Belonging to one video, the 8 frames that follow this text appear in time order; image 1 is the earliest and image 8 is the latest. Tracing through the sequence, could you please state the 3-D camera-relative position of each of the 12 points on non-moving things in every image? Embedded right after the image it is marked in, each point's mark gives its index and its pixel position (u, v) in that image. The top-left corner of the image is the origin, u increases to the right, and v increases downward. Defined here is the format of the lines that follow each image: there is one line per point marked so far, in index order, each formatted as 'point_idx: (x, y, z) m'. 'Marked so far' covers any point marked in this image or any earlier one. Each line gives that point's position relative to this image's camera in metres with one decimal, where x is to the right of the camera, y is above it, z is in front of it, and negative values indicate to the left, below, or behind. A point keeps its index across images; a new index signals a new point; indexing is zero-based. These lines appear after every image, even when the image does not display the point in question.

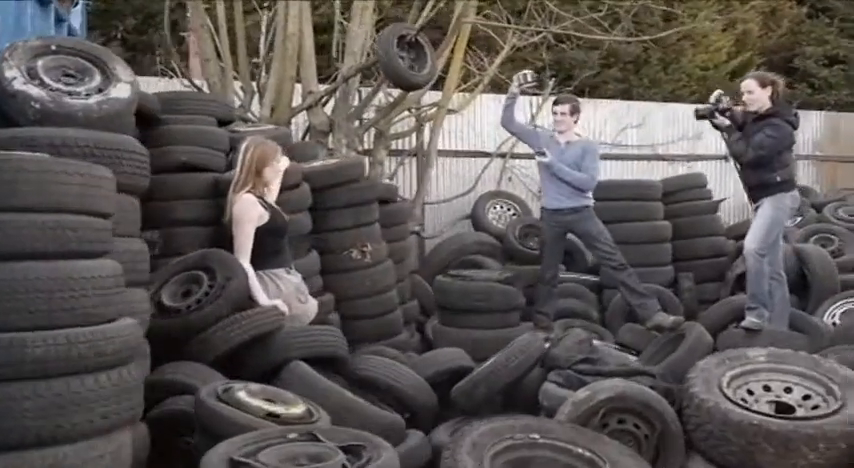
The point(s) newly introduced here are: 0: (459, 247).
0: (+0.5, -0.2, +11.0) m
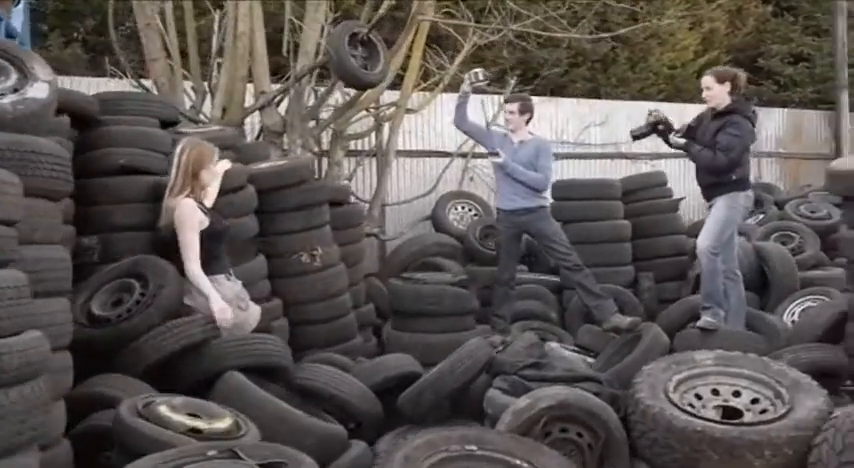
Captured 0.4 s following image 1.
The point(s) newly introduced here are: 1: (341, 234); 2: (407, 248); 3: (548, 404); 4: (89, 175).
0: (-0.1, -0.2, +10.8) m
1: (-0.9, 0.0, +8.6) m
2: (-0.3, -0.2, +10.9) m
3: (+0.7, -1.0, +4.9) m
4: (-2.9, +0.5, +7.0) m
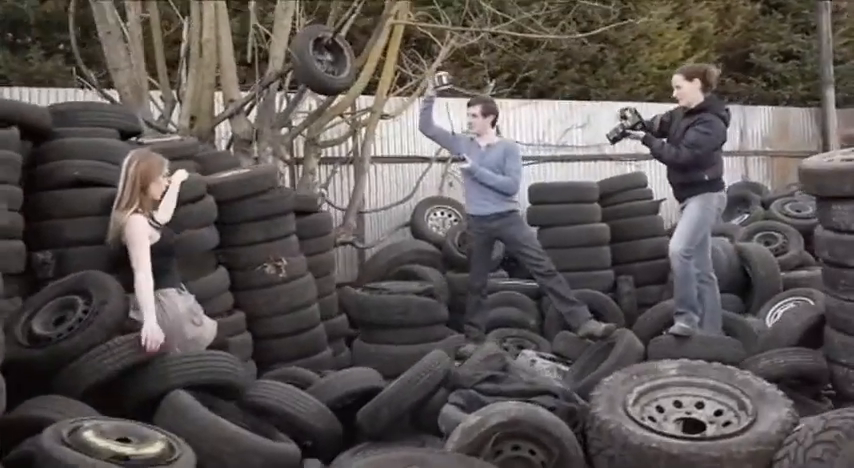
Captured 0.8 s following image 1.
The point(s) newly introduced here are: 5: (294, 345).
0: (-0.4, -0.3, +10.6) m
1: (-1.2, -0.1, +8.4) m
2: (-0.6, -0.3, +10.7) m
3: (+0.4, -1.1, +4.7) m
4: (-3.2, +0.4, +6.7) m
5: (-1.3, -1.0, +7.6) m
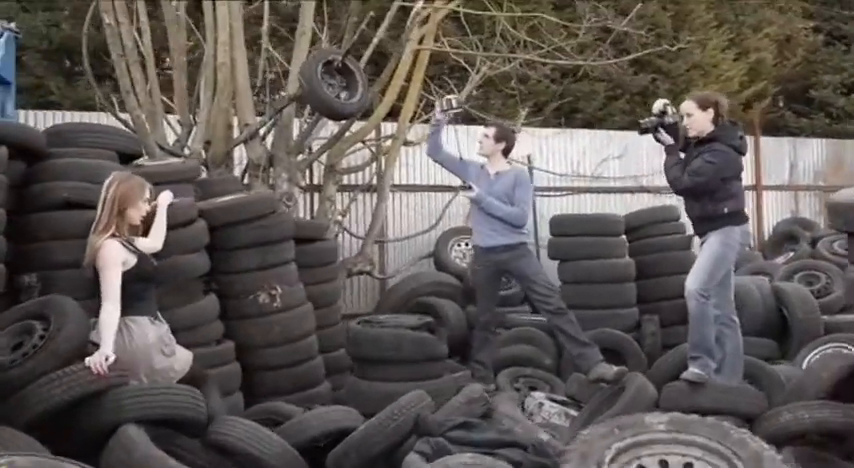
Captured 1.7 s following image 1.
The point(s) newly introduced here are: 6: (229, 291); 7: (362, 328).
0: (-0.2, -0.7, +10.2) m
1: (-1.1, -0.4, +8.0) m
2: (-0.3, -0.7, +10.3) m
3: (+0.2, -1.3, +4.2) m
4: (-3.2, +0.2, +6.6) m
5: (-1.3, -1.3, +7.2) m
6: (-1.8, -0.5, +7.2) m
7: (-0.6, -0.8, +6.8) m
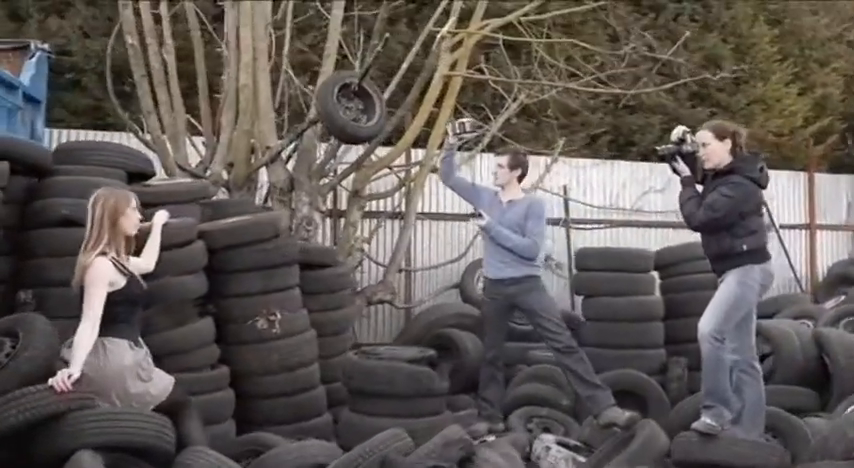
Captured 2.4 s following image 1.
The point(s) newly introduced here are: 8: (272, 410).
0: (+0.1, -1.0, +9.9) m
1: (-1.0, -0.6, +7.8) m
2: (-0.1, -1.0, +10.0) m
3: (0.0, -1.4, +3.9) m
4: (-3.2, +0.1, +6.6) m
5: (-1.2, -1.5, +7.0) m
6: (-1.7, -0.7, +7.0) m
7: (-0.6, -1.0, +6.5) m
8: (-1.3, -1.5, +7.0) m
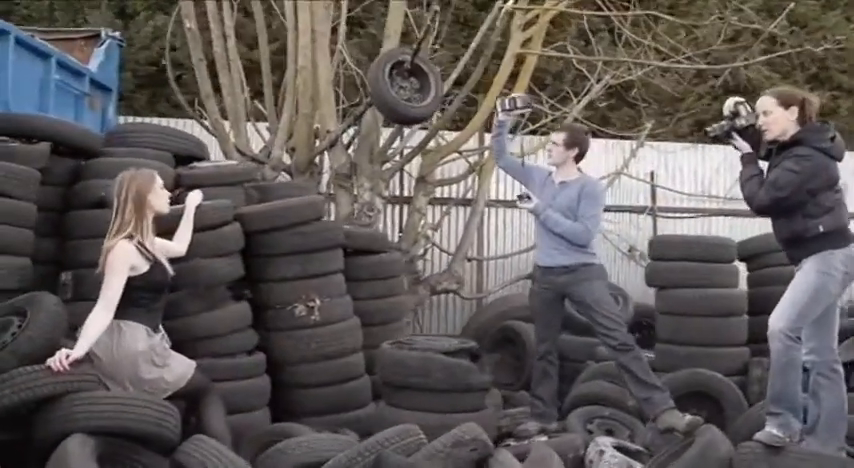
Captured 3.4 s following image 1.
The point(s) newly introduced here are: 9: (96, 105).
0: (+0.9, -0.9, +9.4) m
1: (-0.5, -0.5, +7.5) m
2: (+0.7, -0.9, +9.5) m
3: (-0.1, -1.3, +3.4) m
4: (-2.9, +0.2, +6.5) m
5: (-0.9, -1.3, +6.7) m
6: (-1.4, -0.6, +6.8) m
7: (-0.3, -0.9, +6.1) m
8: (-1.0, -1.4, +6.7) m
9: (-3.8, +1.5, +9.4) m
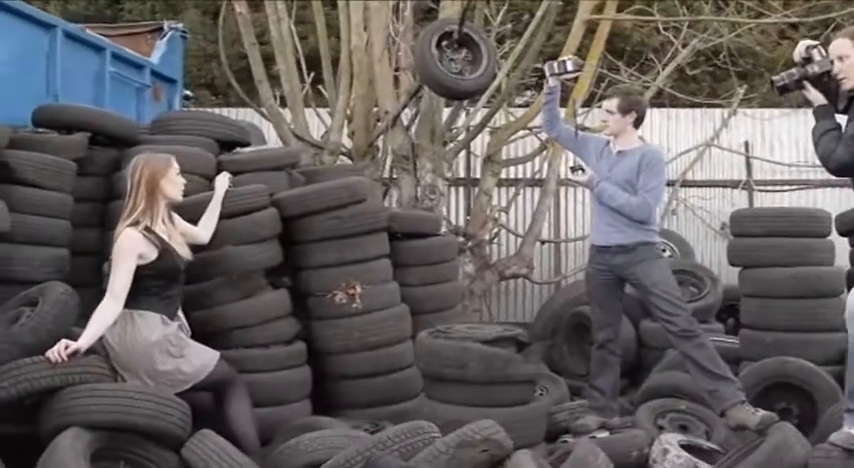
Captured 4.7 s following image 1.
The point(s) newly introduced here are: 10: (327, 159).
0: (+1.6, -0.7, +8.8) m
1: (-0.1, -0.3, +7.1) m
2: (+1.5, -0.7, +8.9) m
3: (-0.2, -1.2, +3.0) m
4: (-2.5, +0.3, +6.5) m
5: (-0.5, -1.2, +6.4) m
6: (-1.0, -0.4, +6.5) m
7: (0.0, -0.7, +5.7) m
8: (-0.6, -1.3, +6.4) m
9: (-3.1, +1.6, +9.4) m
10: (-1.1, +0.8, +8.9) m
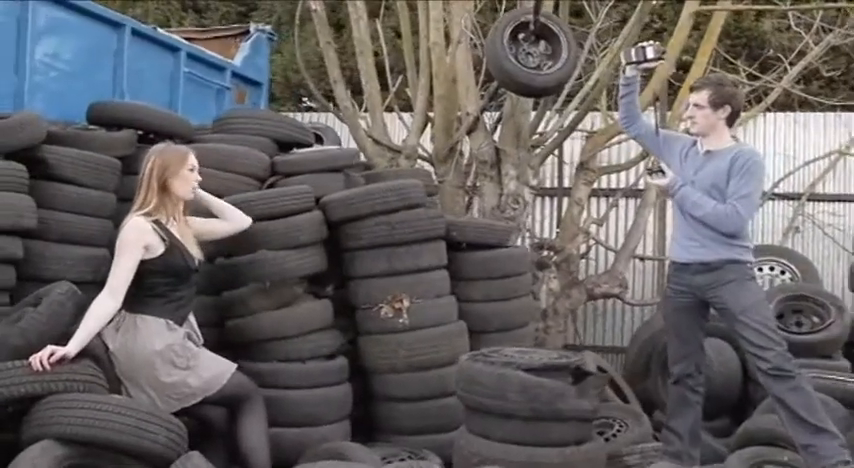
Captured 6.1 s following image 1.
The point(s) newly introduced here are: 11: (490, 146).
0: (+2.4, -0.8, +7.8) m
1: (+0.4, -0.4, +6.4) m
2: (+2.3, -0.8, +8.0) m
3: (-0.4, -1.2, +2.4) m
4: (-2.1, +0.3, +6.2) m
5: (-0.1, -1.3, +5.8) m
6: (-0.6, -0.5, +6.0) m
7: (+0.3, -0.8, +5.0) m
8: (-0.2, -1.3, +5.8) m
9: (-2.1, +1.5, +9.3) m
10: (-0.2, +0.7, +8.4) m
11: (+0.6, +0.9, +8.3) m
